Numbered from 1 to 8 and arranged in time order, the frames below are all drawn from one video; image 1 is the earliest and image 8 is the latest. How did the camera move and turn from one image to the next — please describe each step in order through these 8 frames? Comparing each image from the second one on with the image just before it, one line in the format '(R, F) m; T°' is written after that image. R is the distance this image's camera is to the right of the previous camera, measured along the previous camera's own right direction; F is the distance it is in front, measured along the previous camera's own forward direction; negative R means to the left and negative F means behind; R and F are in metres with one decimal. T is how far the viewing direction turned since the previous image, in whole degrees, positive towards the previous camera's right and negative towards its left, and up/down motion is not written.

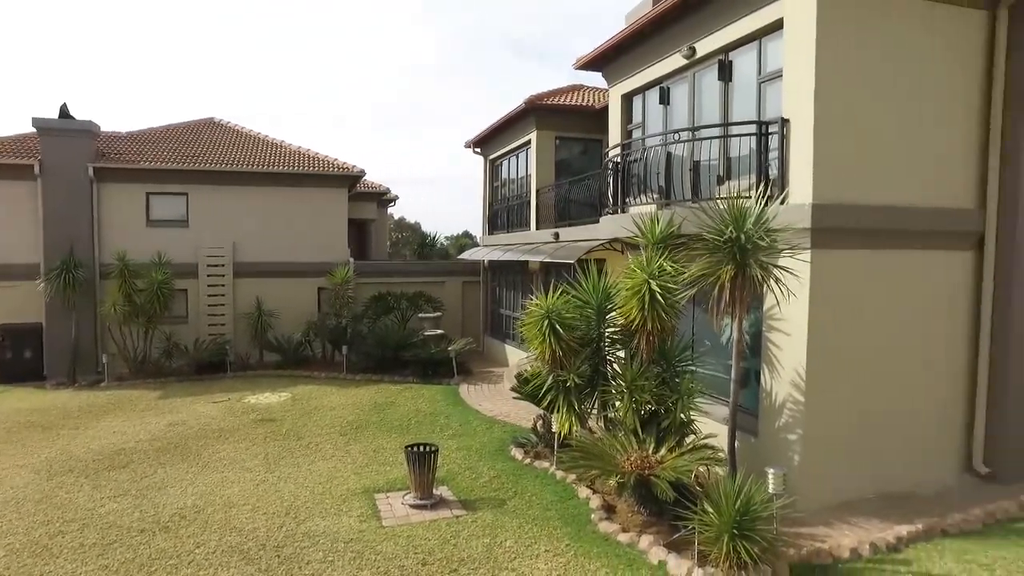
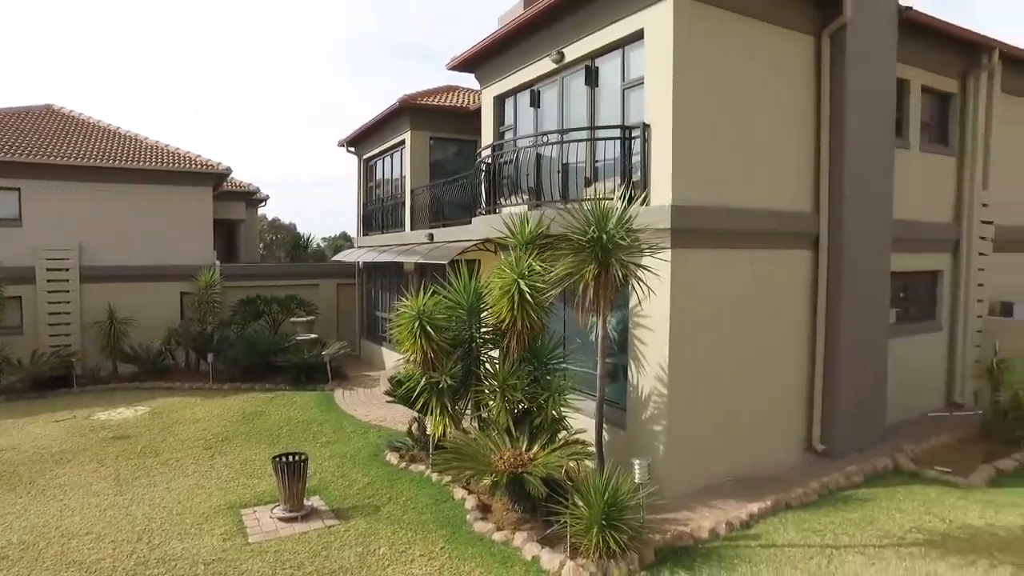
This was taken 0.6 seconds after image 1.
(+0.1, 0.0) m; +10°
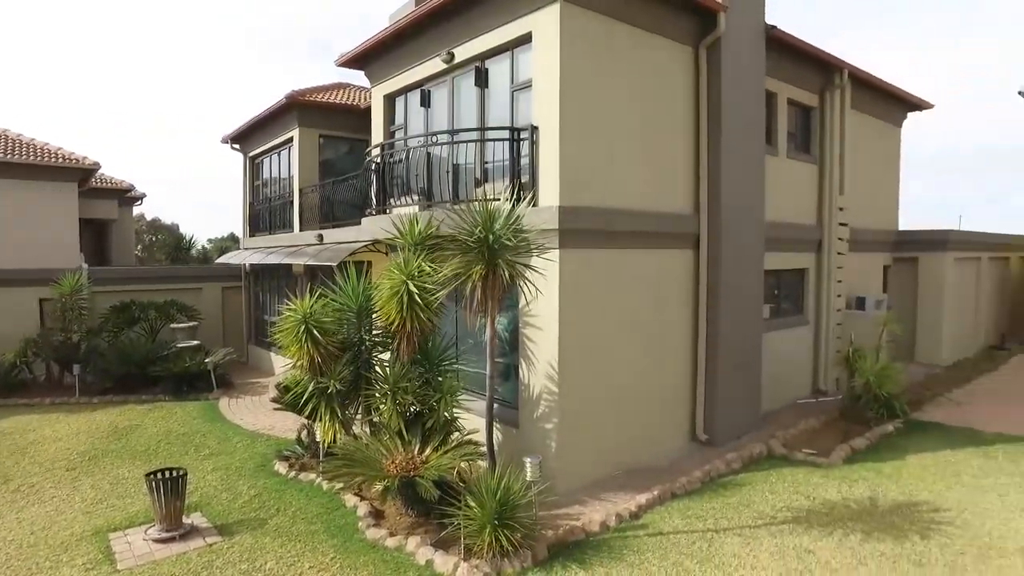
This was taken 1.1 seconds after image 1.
(+0.1, 0.0) m; +8°
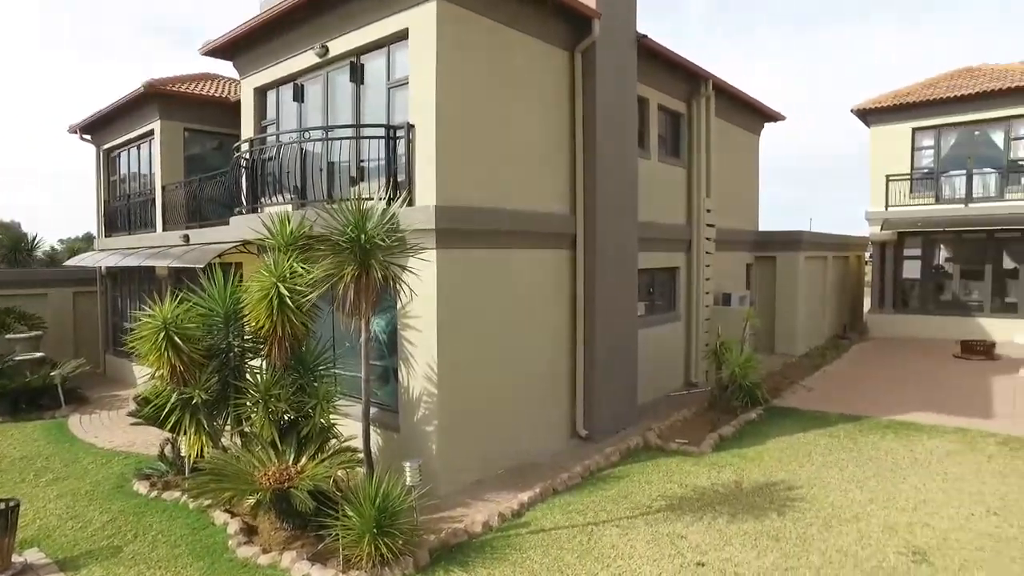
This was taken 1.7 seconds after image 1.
(+0.1, +0.1) m; +9°
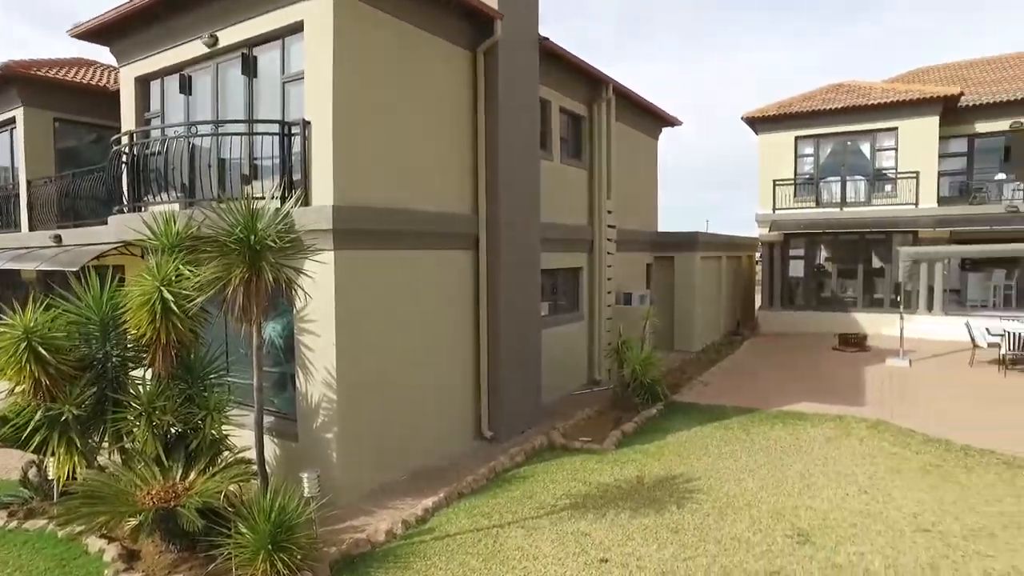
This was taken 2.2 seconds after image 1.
(0.0, +0.1) m; +8°
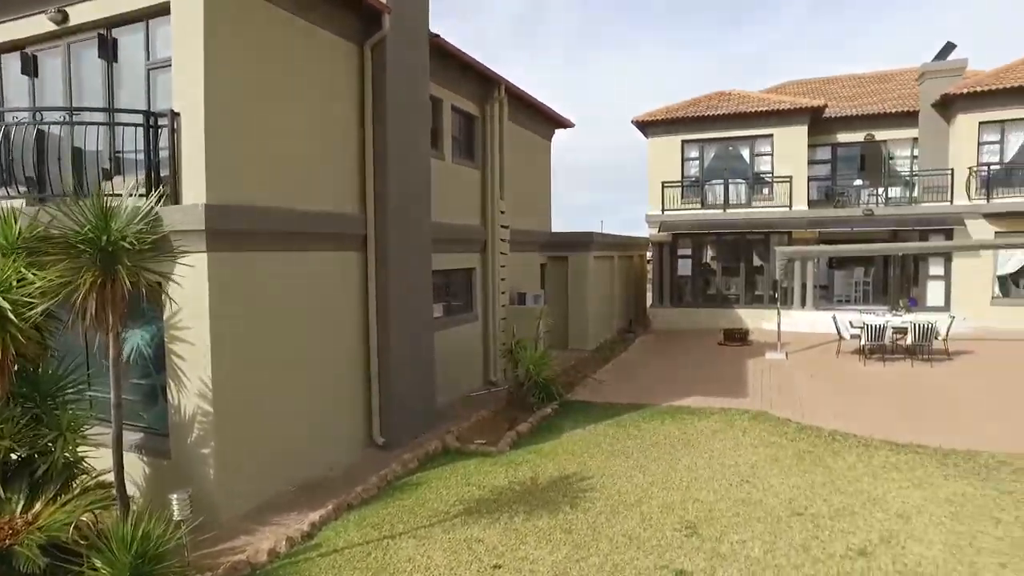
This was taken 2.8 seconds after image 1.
(+0.1, +0.2) m; +8°
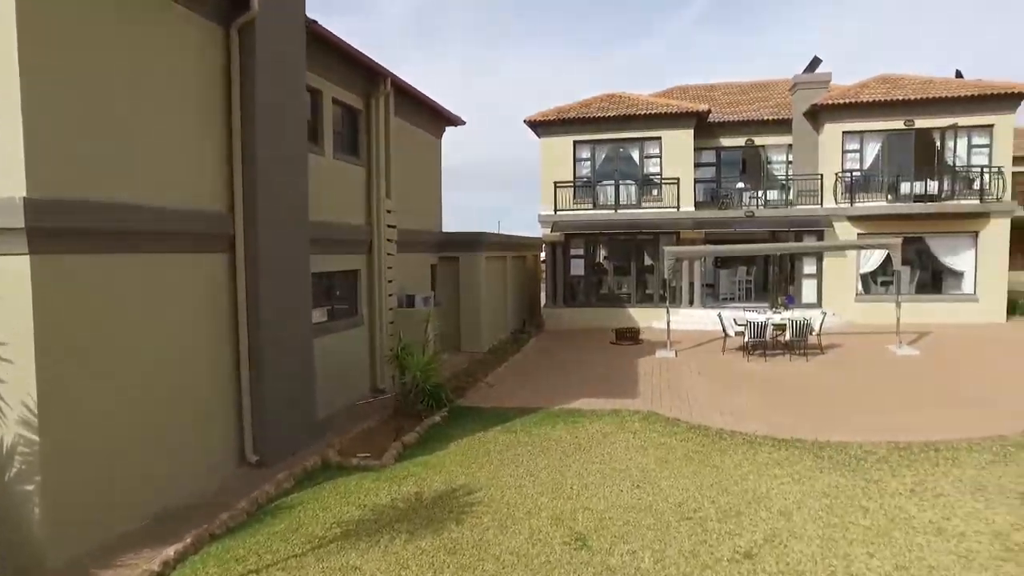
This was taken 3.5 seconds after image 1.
(+0.2, +0.4) m; +8°
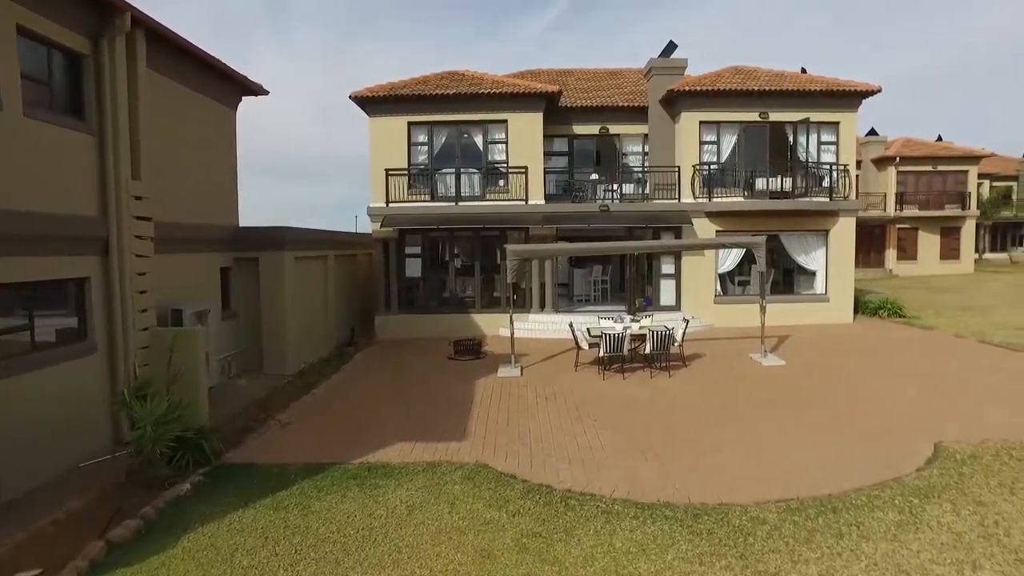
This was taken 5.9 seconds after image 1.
(+1.0, +2.8) m; +11°
